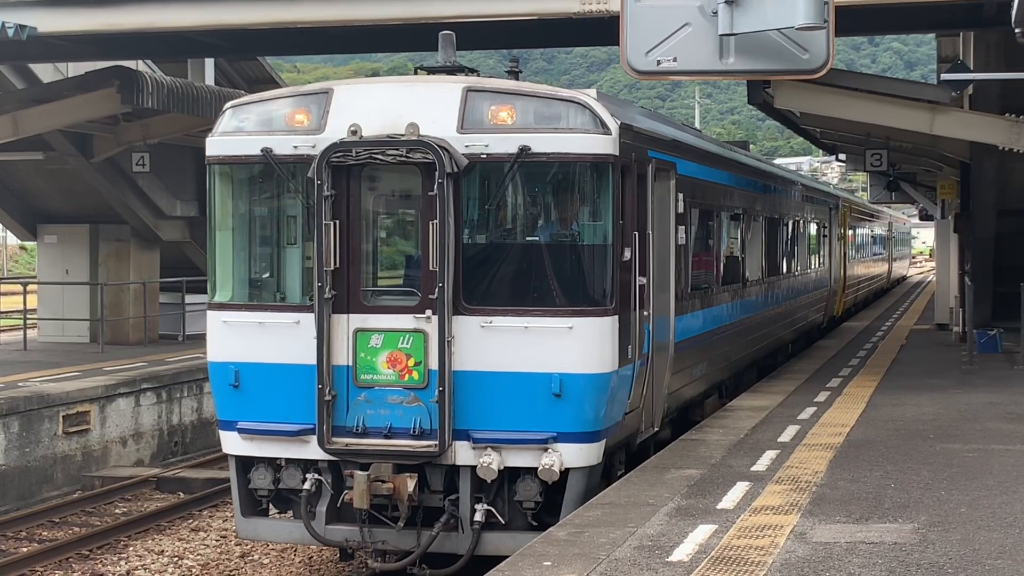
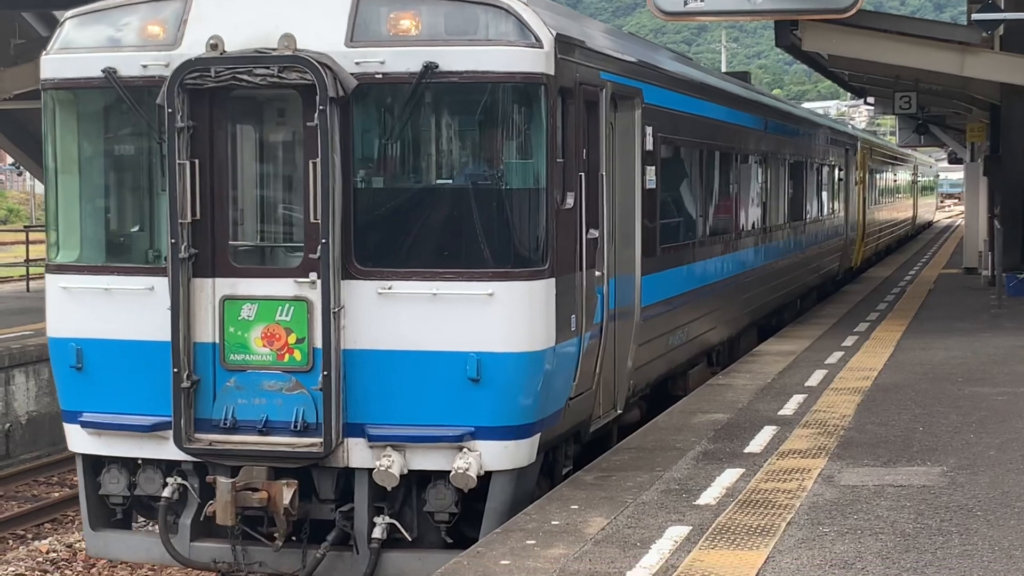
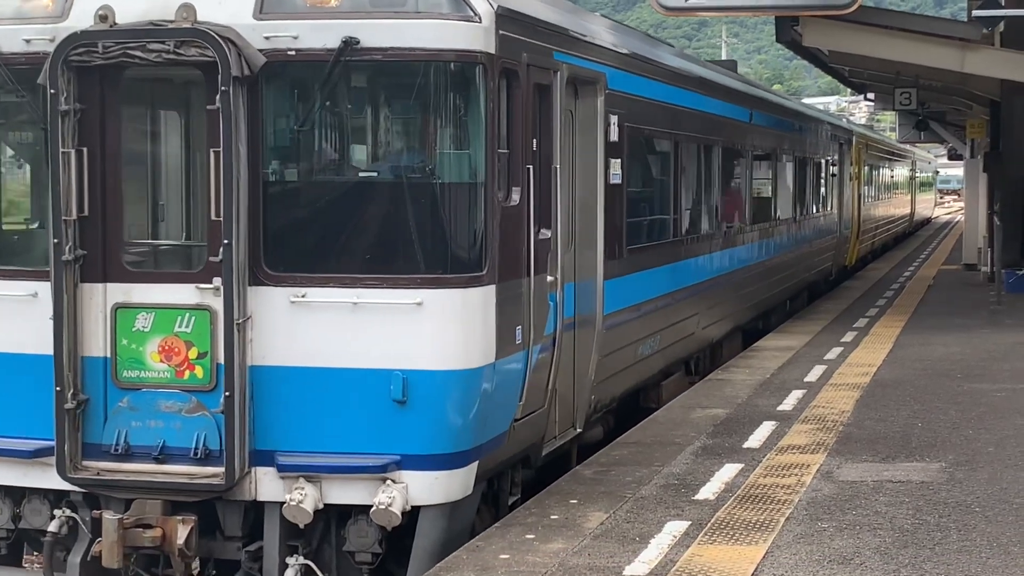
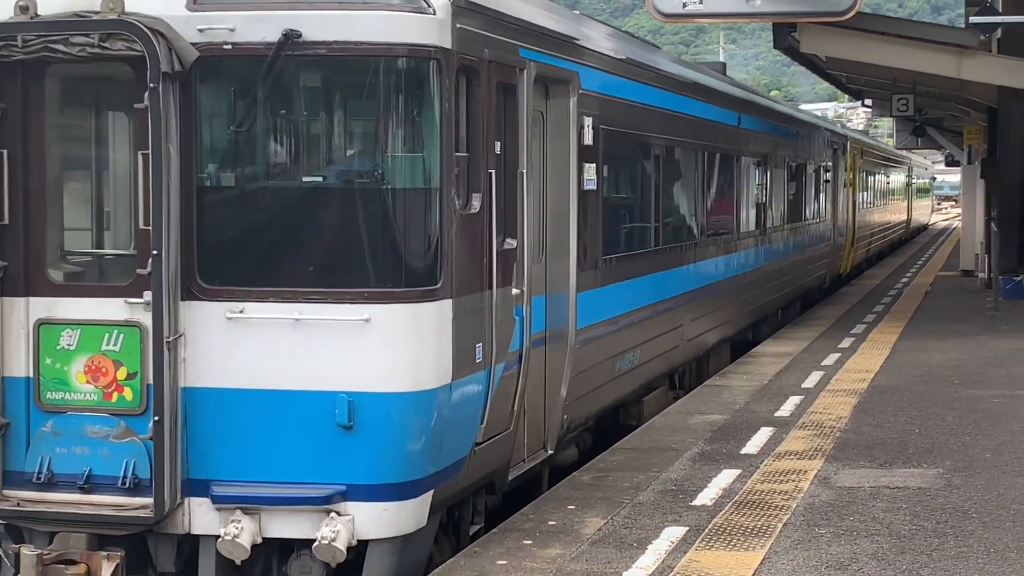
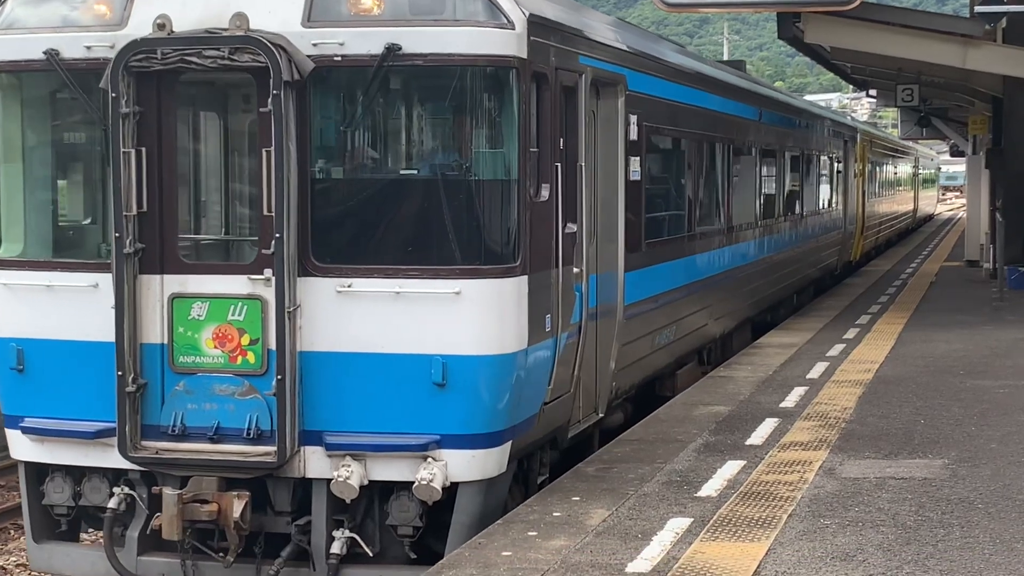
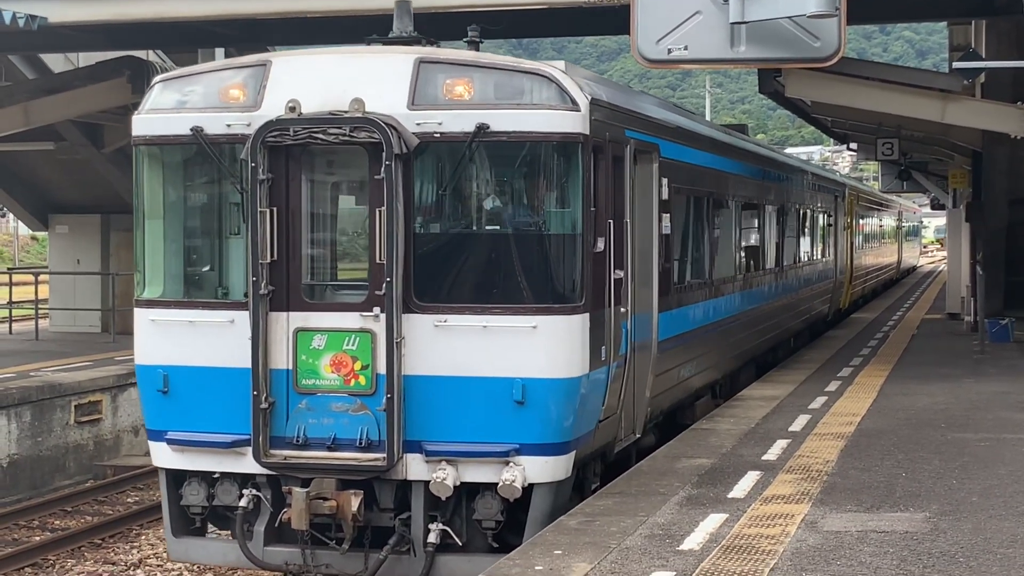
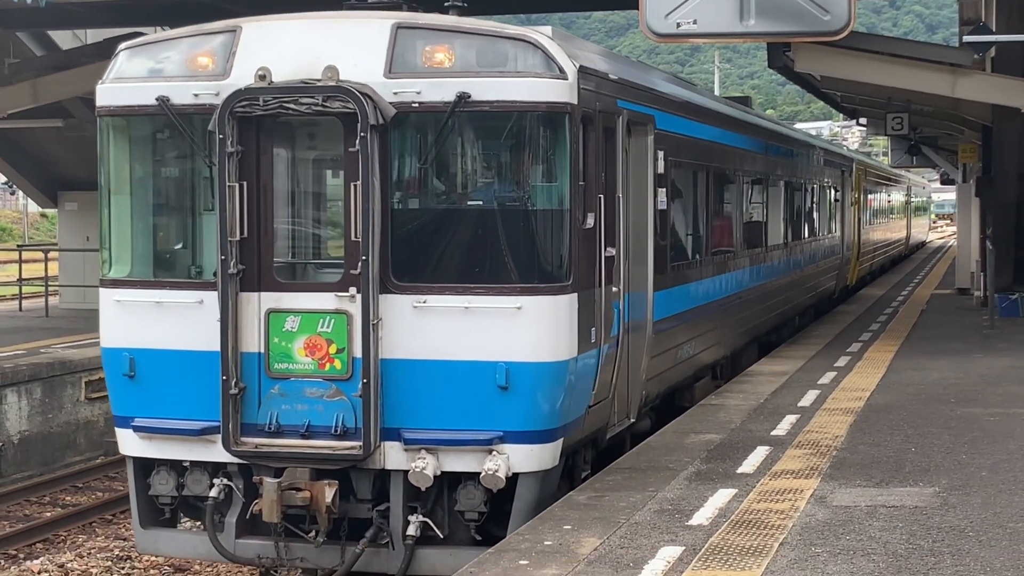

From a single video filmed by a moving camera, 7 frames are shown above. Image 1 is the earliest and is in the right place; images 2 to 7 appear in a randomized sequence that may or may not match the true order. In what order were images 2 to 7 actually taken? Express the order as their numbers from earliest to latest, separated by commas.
6, 7, 2, 5, 3, 4
